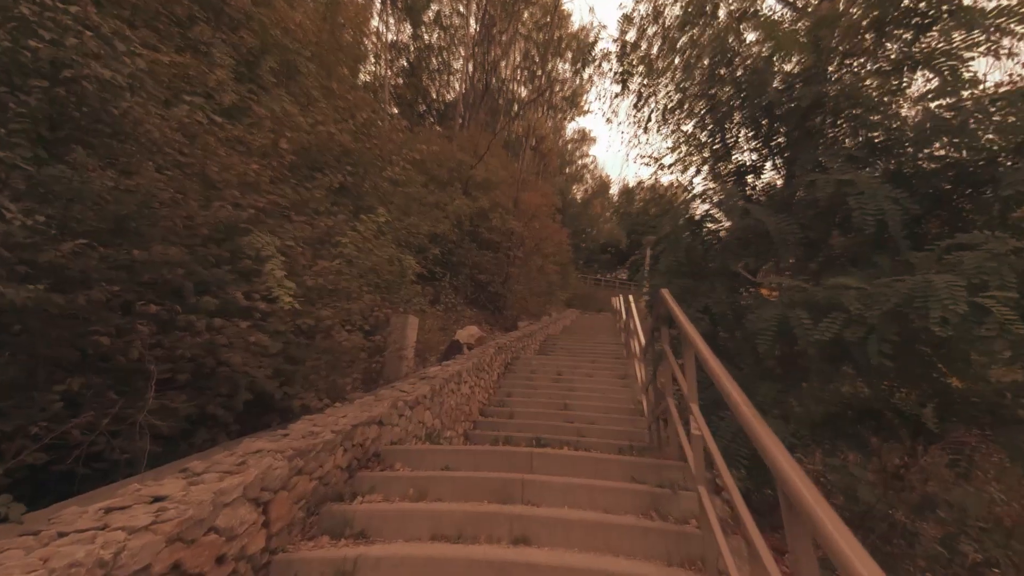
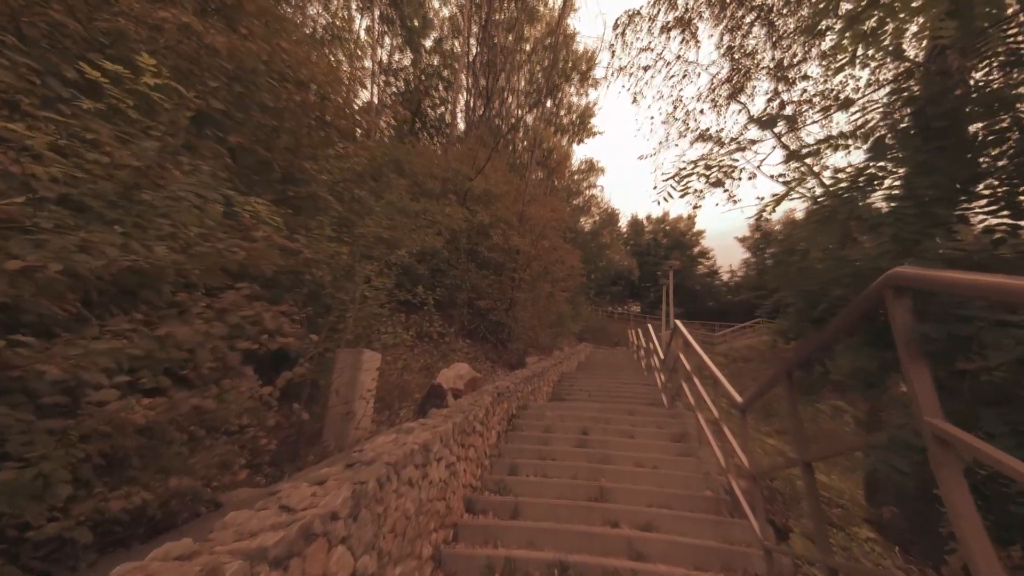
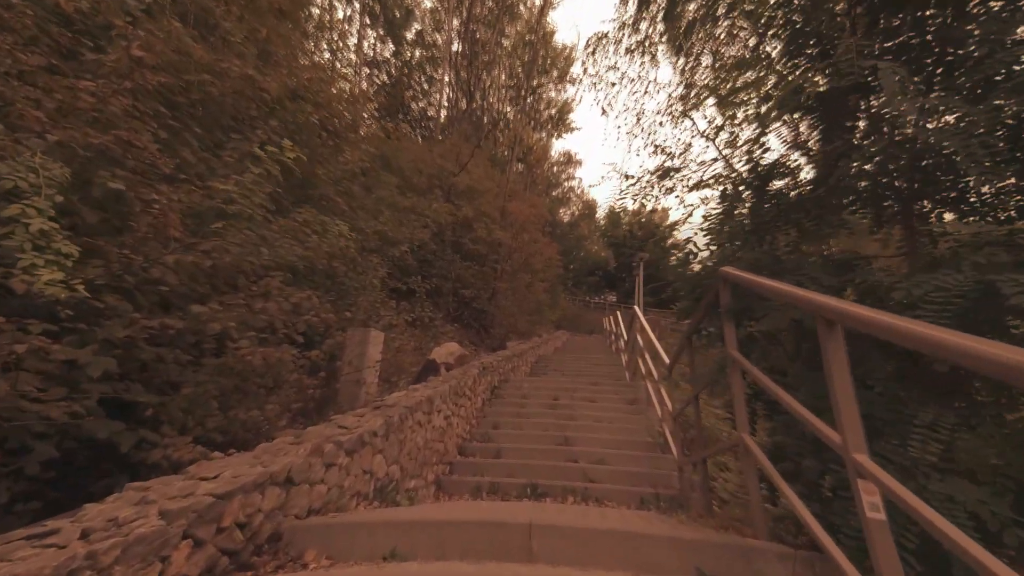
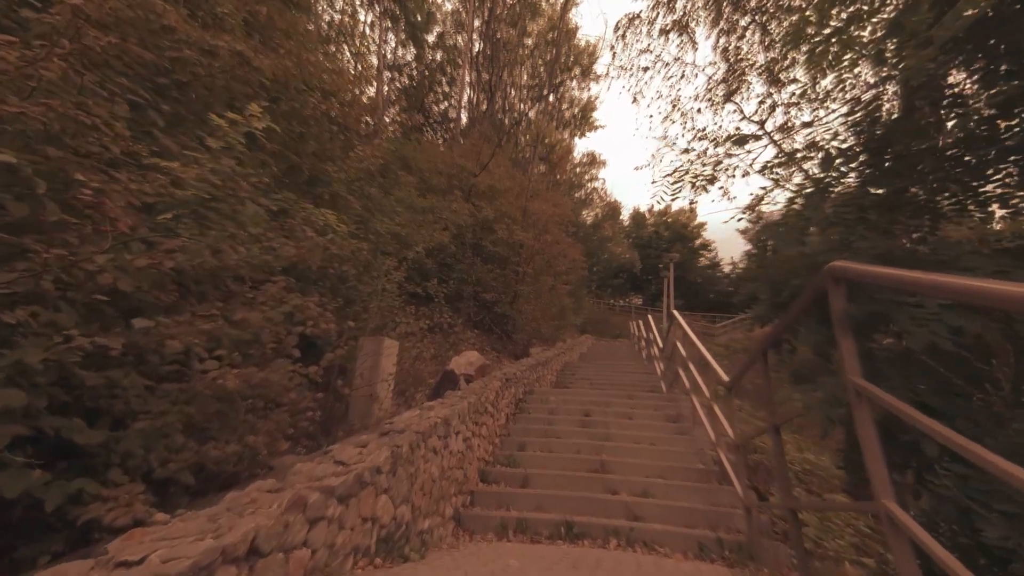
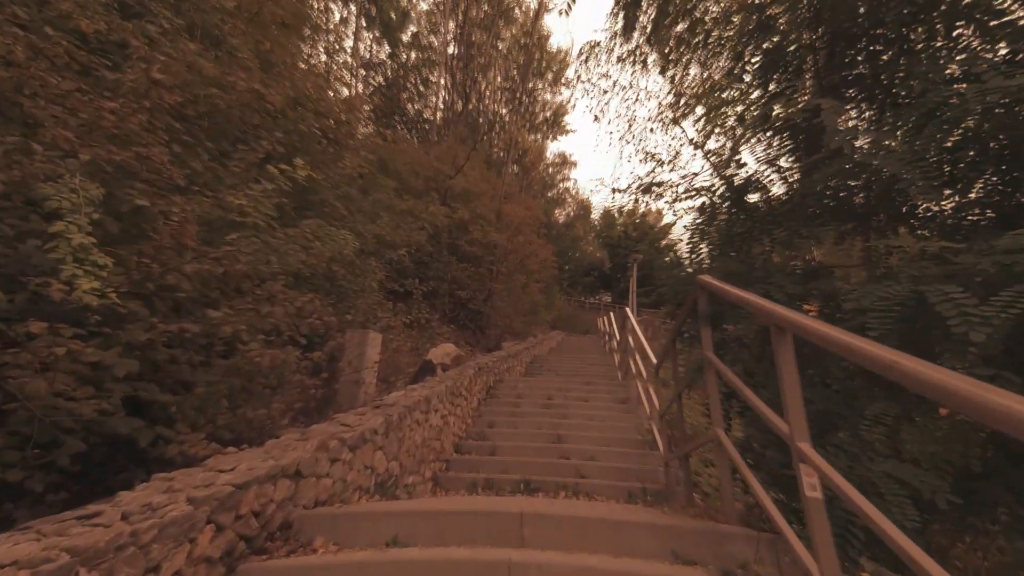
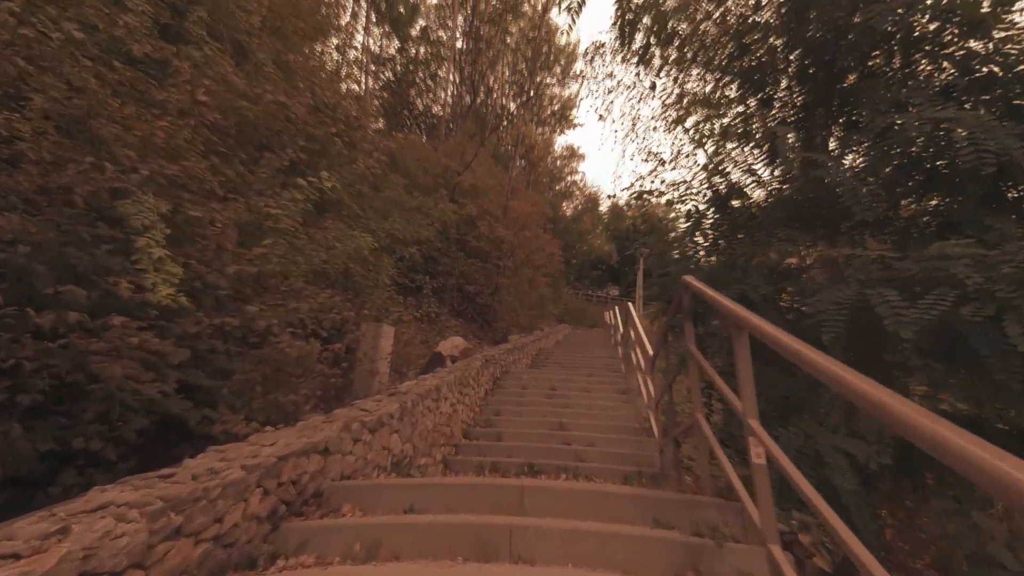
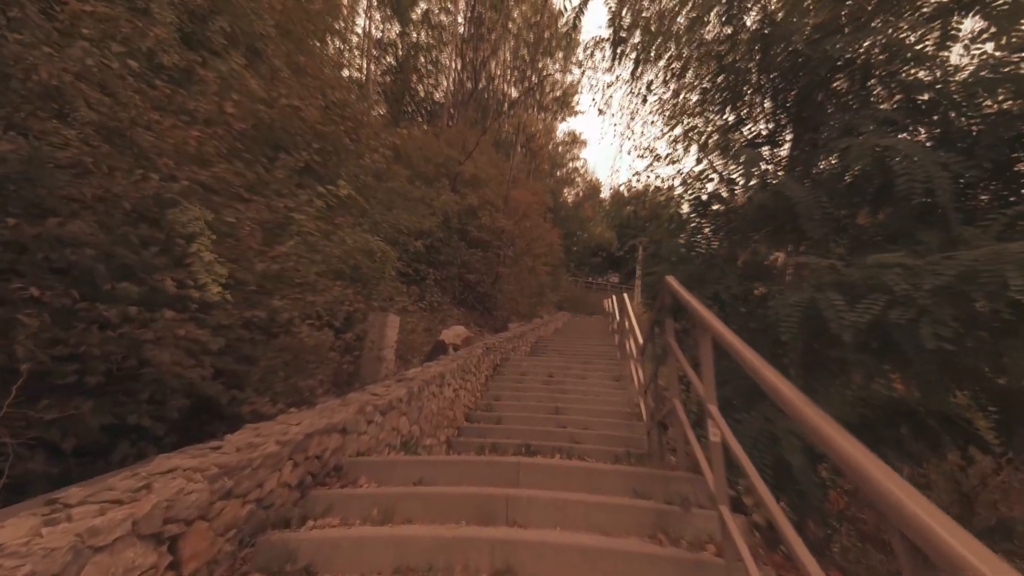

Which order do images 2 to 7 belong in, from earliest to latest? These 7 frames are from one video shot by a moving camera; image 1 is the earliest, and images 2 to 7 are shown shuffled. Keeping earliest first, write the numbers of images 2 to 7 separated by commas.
7, 6, 5, 3, 4, 2
